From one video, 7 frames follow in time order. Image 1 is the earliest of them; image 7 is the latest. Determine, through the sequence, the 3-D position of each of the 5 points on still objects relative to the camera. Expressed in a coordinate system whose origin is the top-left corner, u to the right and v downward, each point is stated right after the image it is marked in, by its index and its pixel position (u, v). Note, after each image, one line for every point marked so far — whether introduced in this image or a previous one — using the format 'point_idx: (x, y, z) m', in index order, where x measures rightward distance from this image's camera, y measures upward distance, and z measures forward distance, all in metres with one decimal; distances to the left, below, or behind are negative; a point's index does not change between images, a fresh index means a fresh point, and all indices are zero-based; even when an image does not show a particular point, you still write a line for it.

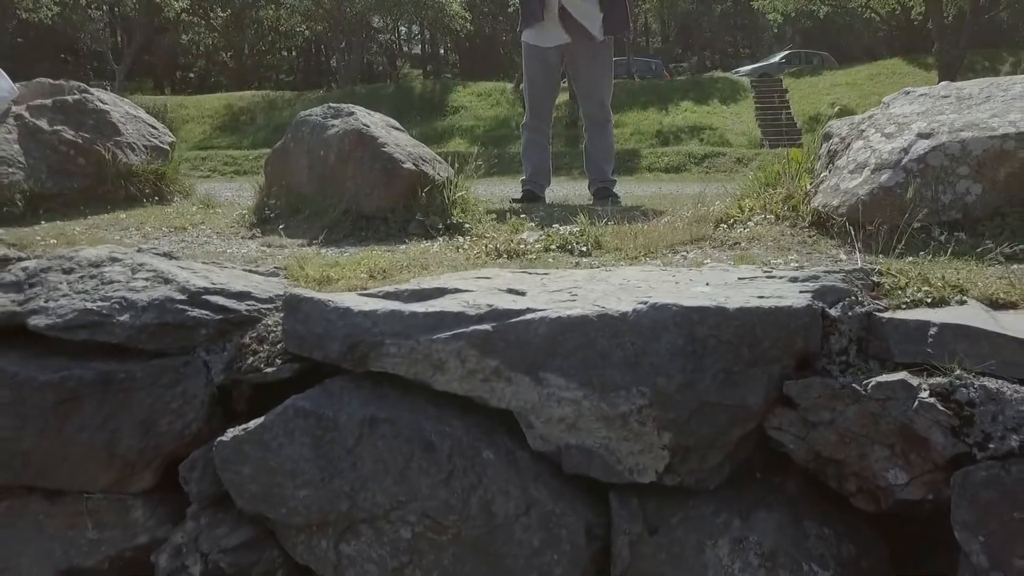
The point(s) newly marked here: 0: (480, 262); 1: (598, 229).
0: (-0.1, +0.1, +2.7) m
1: (+0.3, +0.2, +2.9) m
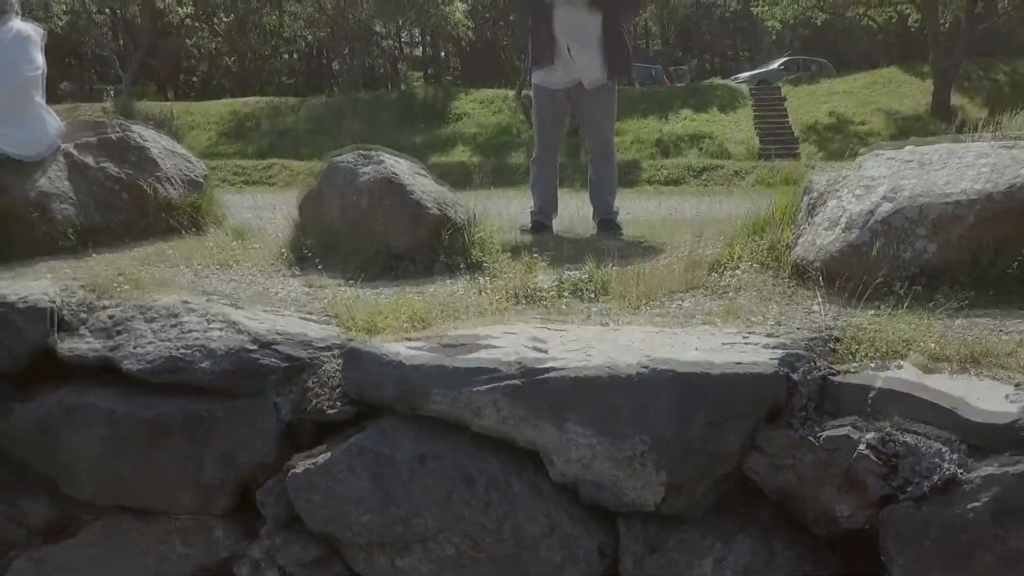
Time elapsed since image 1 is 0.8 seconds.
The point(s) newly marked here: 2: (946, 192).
0: (0.0, -0.1, +3.1) m
1: (+0.3, +0.1, +3.3) m
2: (+1.3, +0.3, +2.9) m
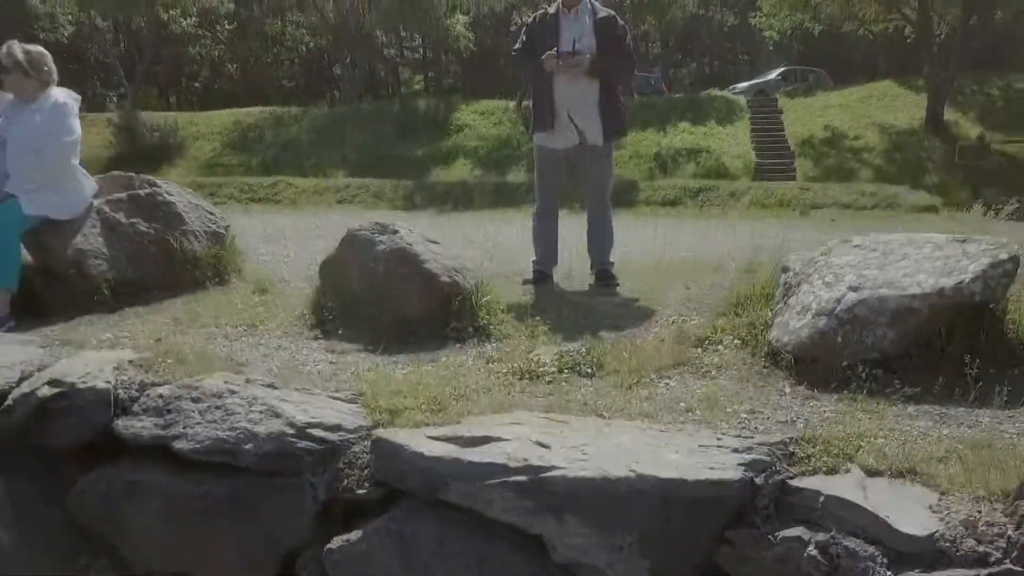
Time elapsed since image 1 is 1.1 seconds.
0: (0.0, -0.4, +3.4) m
1: (+0.3, -0.2, +3.7) m
2: (+1.4, 0.0, +3.2) m
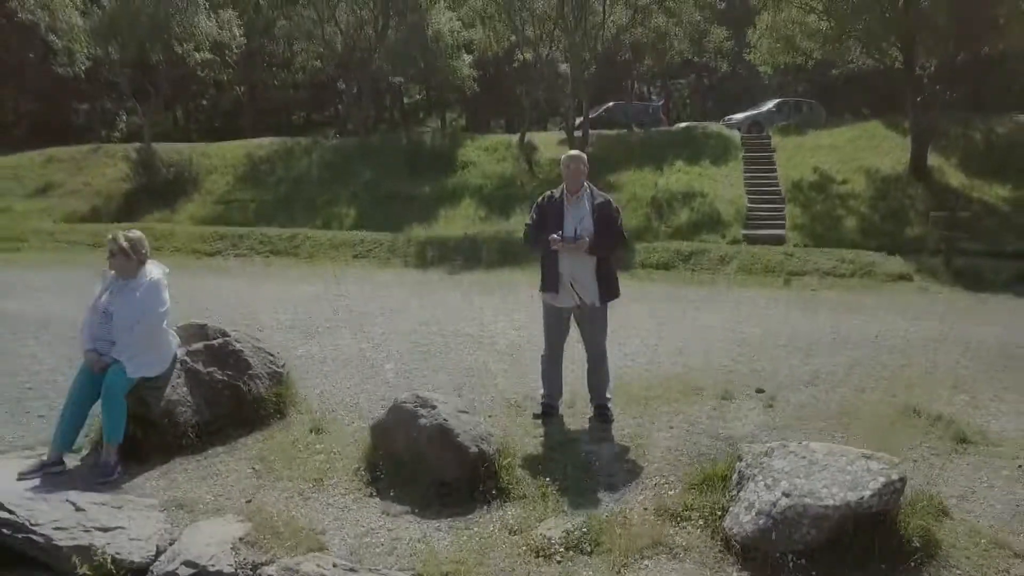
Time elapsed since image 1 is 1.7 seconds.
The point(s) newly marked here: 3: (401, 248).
0: (+0.1, -1.3, +4.5) m
1: (+0.4, -1.2, +4.8) m
2: (+1.4, -1.0, +4.3) m
3: (-2.1, +0.8, +18.1) m
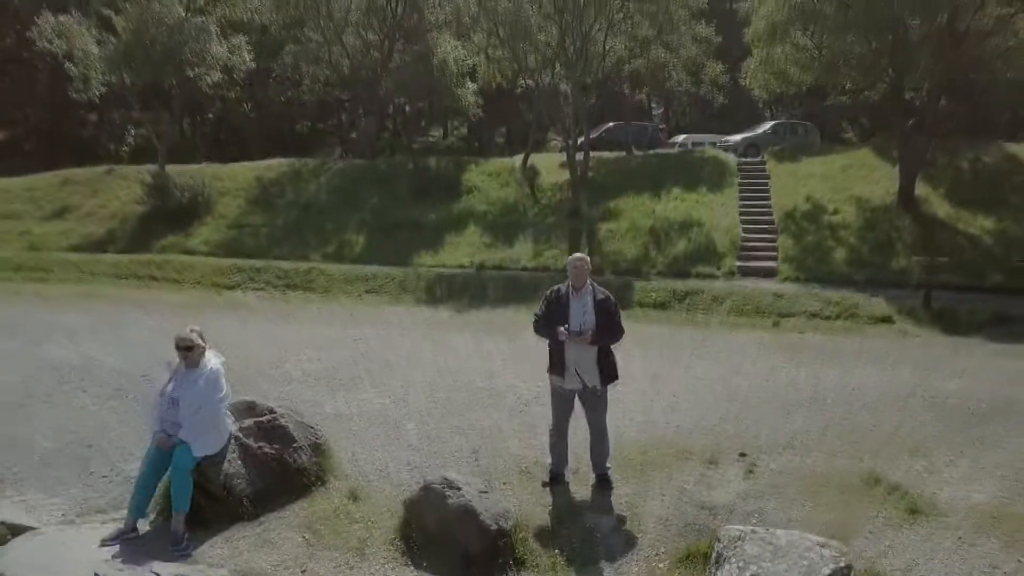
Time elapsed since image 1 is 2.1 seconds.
0: (+0.2, -2.0, +5.5) m
1: (+0.5, -1.9, +5.7) m
2: (+1.5, -1.7, +5.3) m
3: (-2.0, +0.1, +19.1) m
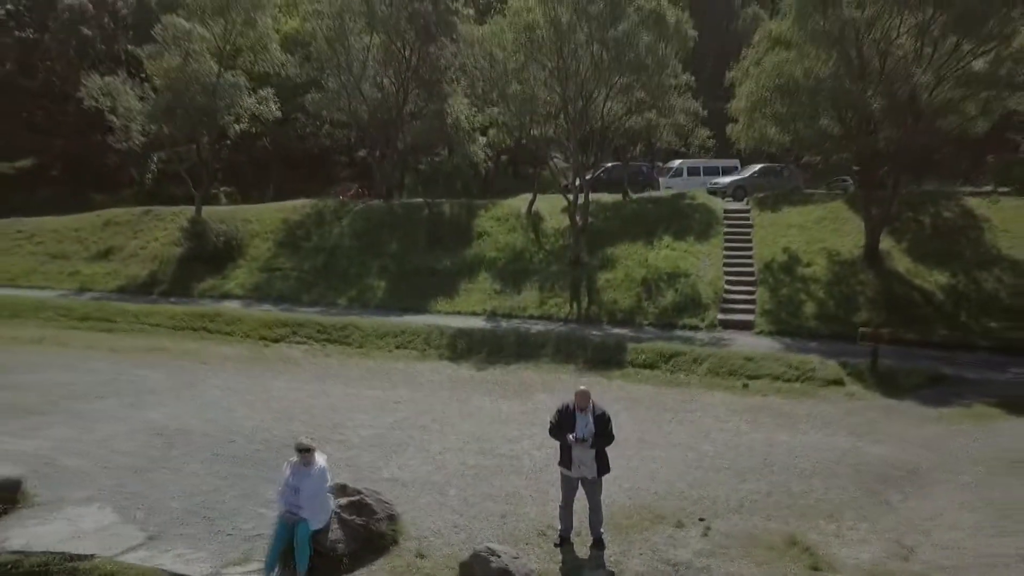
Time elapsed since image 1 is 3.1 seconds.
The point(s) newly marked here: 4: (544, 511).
0: (+0.4, -3.3, +8.5) m
1: (+0.8, -3.2, +8.7) m
2: (+1.8, -3.0, +8.3) m
3: (-1.8, -1.2, +22.1) m
4: (+0.4, -2.8, +12.0) m
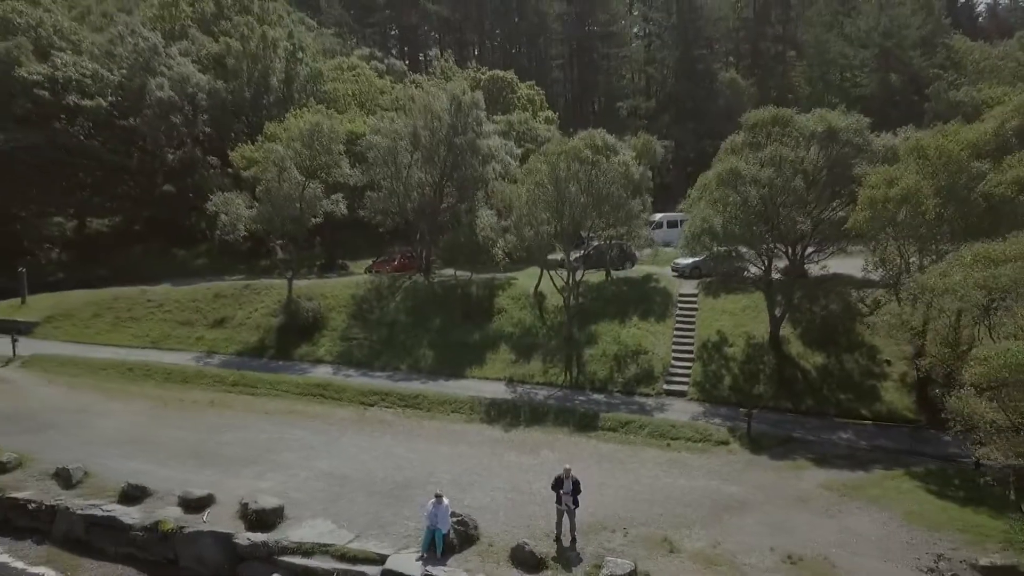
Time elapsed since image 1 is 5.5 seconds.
0: (+0.9, -6.6, +20.6) m
1: (+1.3, -6.4, +20.8) m
2: (+2.3, -6.2, +20.4) m
3: (-1.3, -4.4, +34.1) m
4: (+0.9, -6.0, +24.0) m
